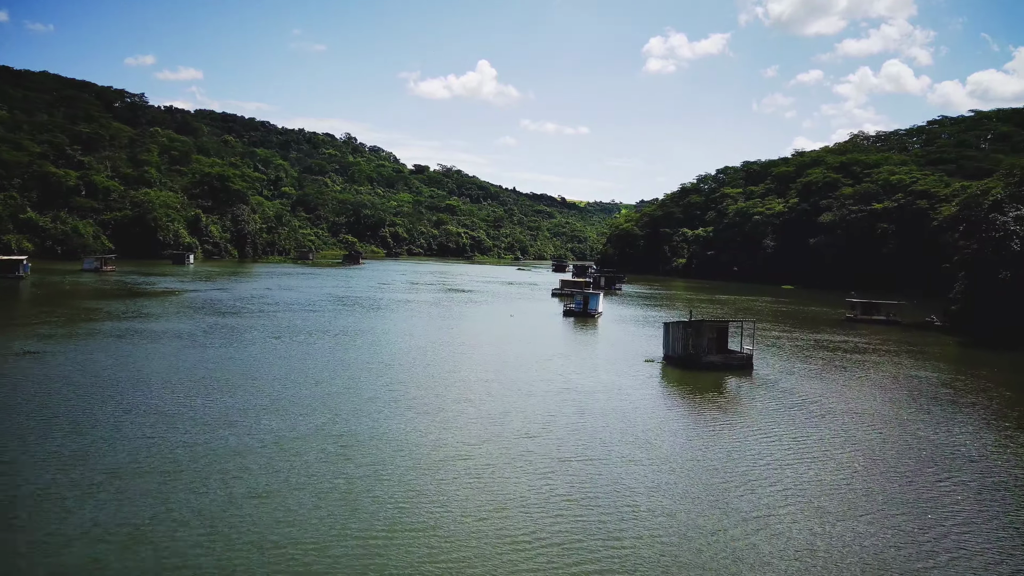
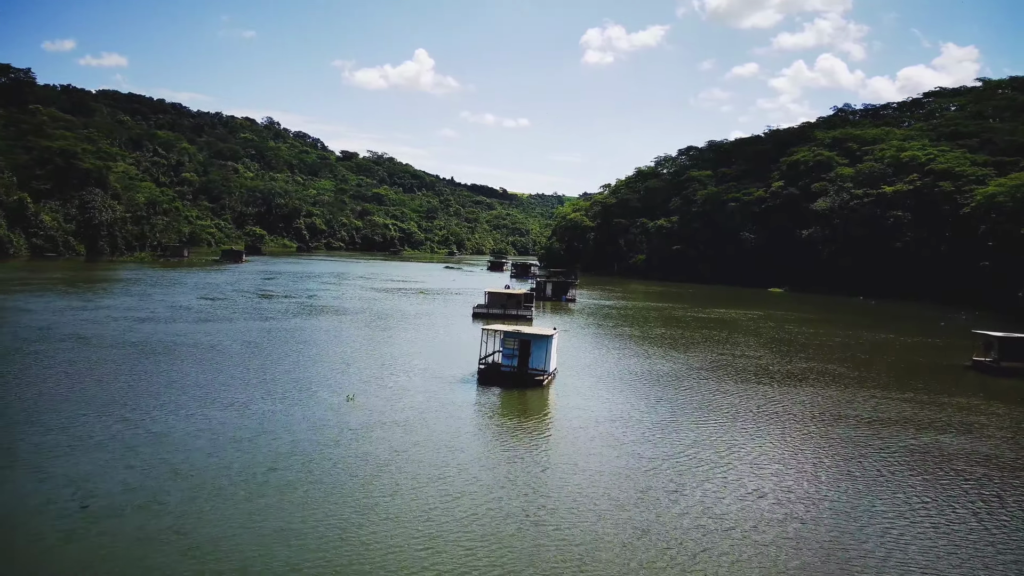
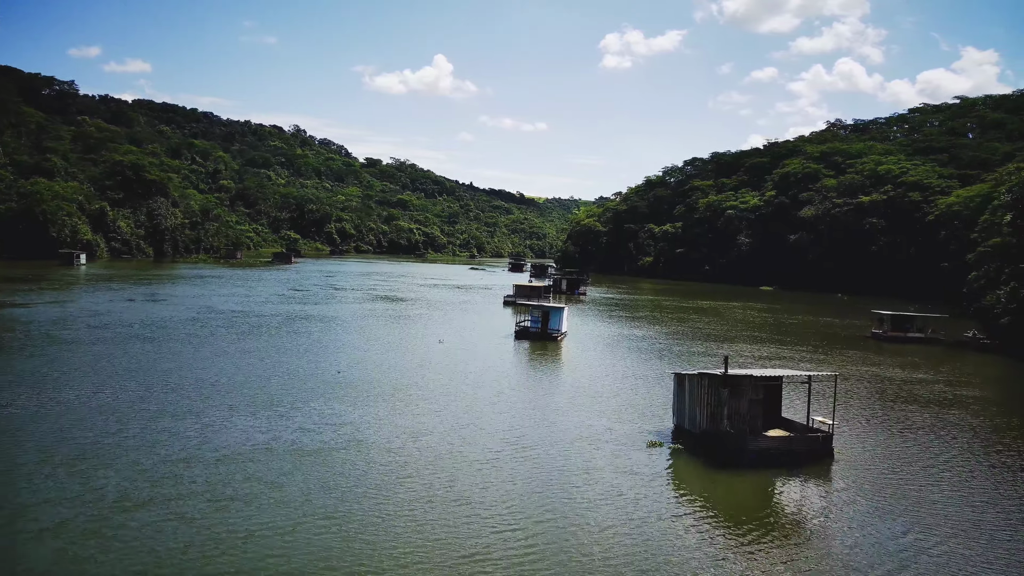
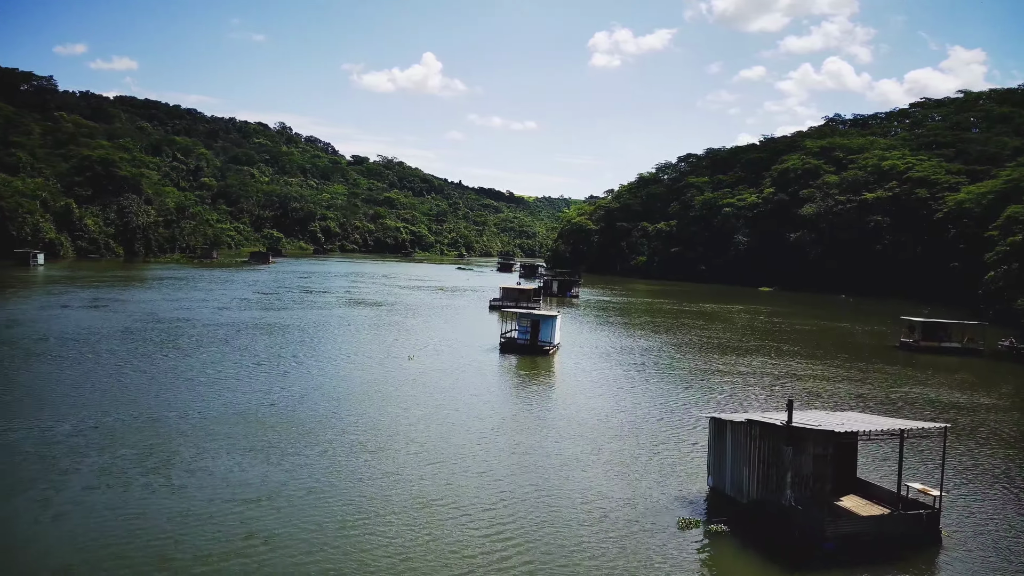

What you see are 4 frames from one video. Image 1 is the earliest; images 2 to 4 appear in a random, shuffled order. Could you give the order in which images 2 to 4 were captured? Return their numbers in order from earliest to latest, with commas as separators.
3, 4, 2
